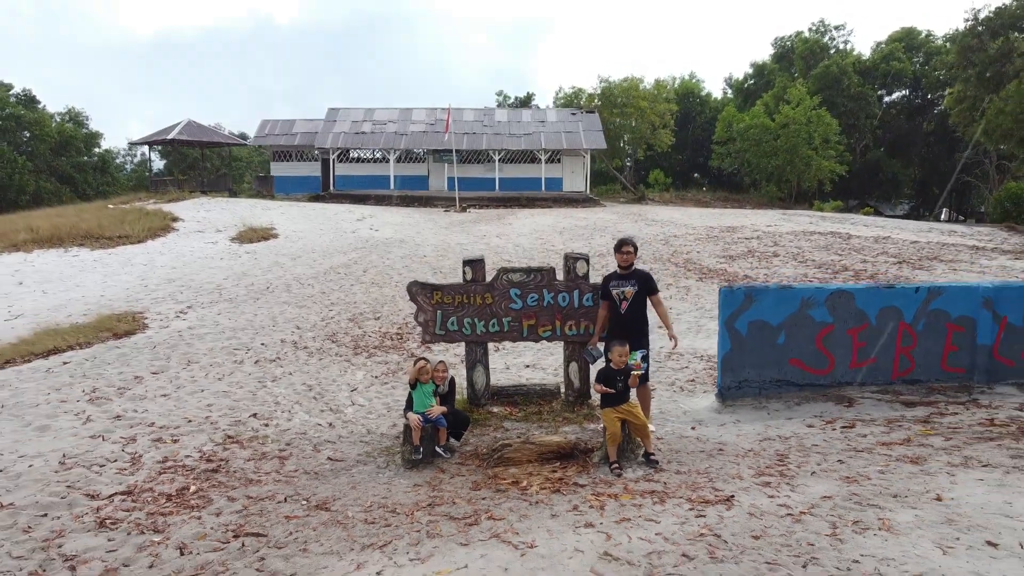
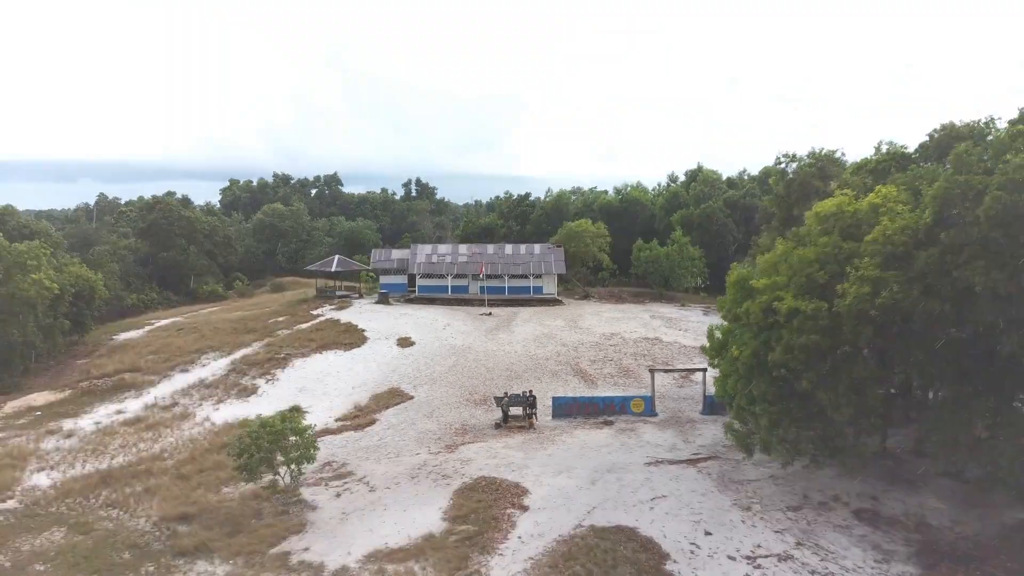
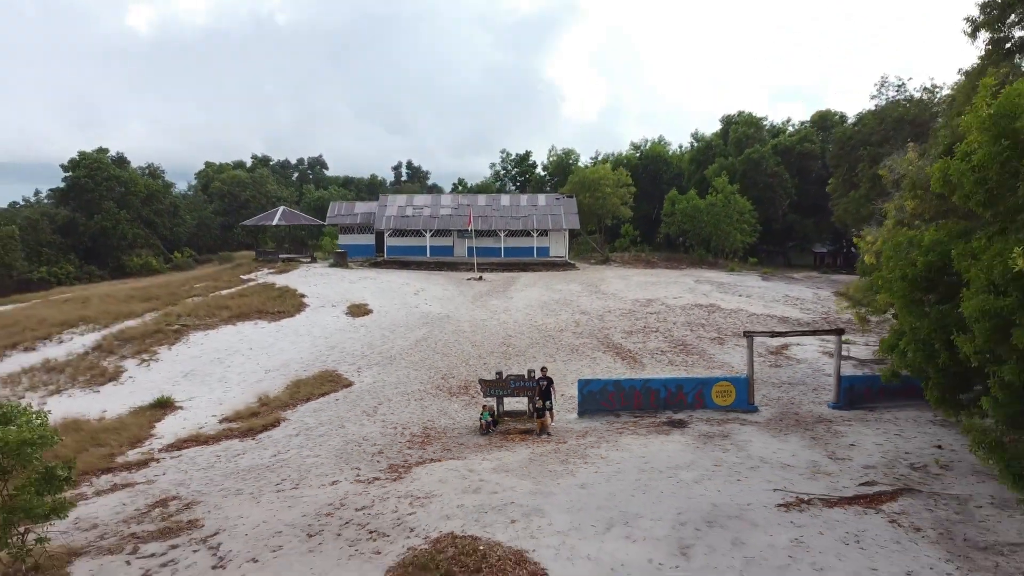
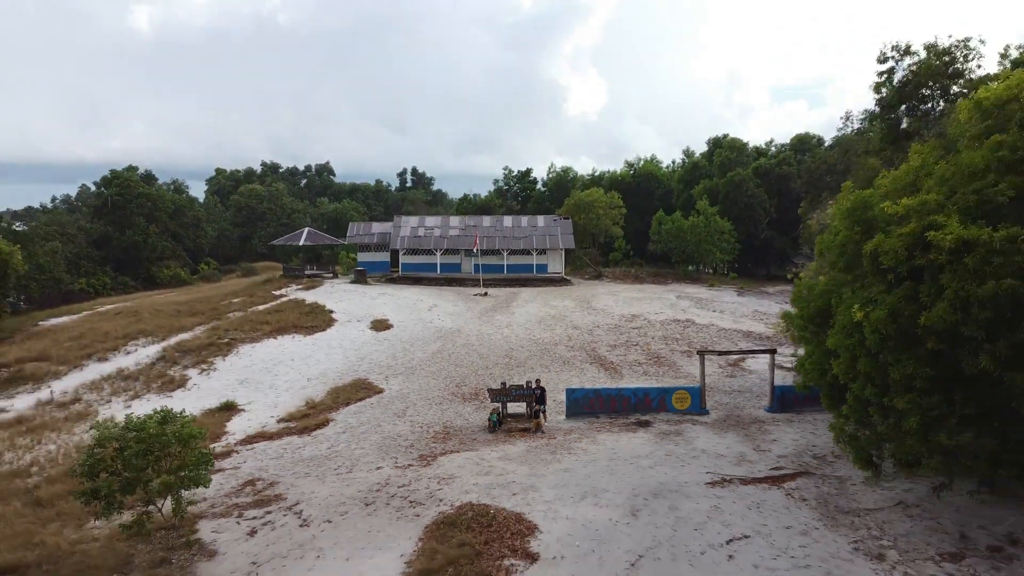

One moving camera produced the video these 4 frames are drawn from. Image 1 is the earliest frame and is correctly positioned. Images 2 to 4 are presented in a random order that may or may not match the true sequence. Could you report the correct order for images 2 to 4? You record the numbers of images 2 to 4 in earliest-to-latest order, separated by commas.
3, 4, 2
